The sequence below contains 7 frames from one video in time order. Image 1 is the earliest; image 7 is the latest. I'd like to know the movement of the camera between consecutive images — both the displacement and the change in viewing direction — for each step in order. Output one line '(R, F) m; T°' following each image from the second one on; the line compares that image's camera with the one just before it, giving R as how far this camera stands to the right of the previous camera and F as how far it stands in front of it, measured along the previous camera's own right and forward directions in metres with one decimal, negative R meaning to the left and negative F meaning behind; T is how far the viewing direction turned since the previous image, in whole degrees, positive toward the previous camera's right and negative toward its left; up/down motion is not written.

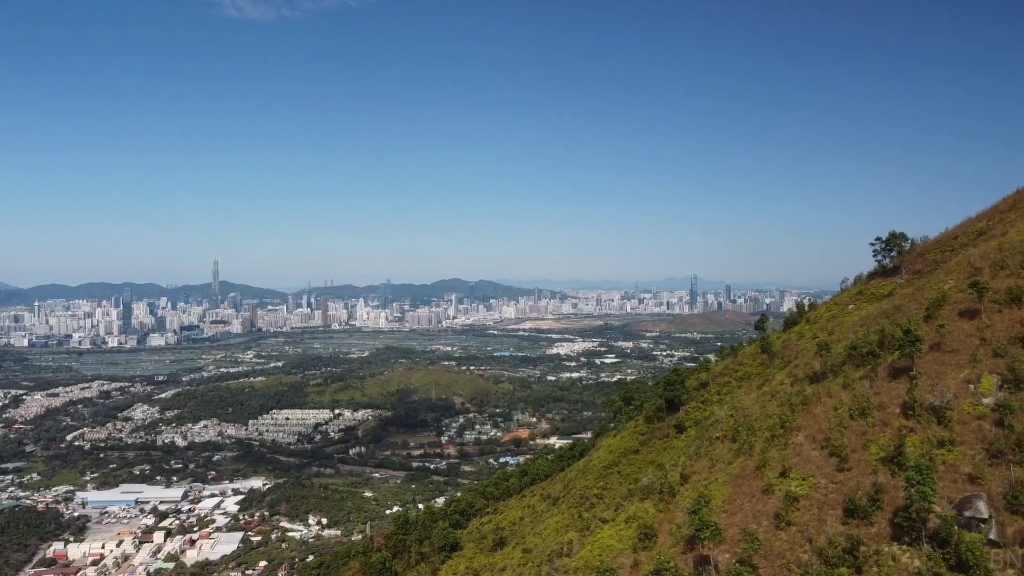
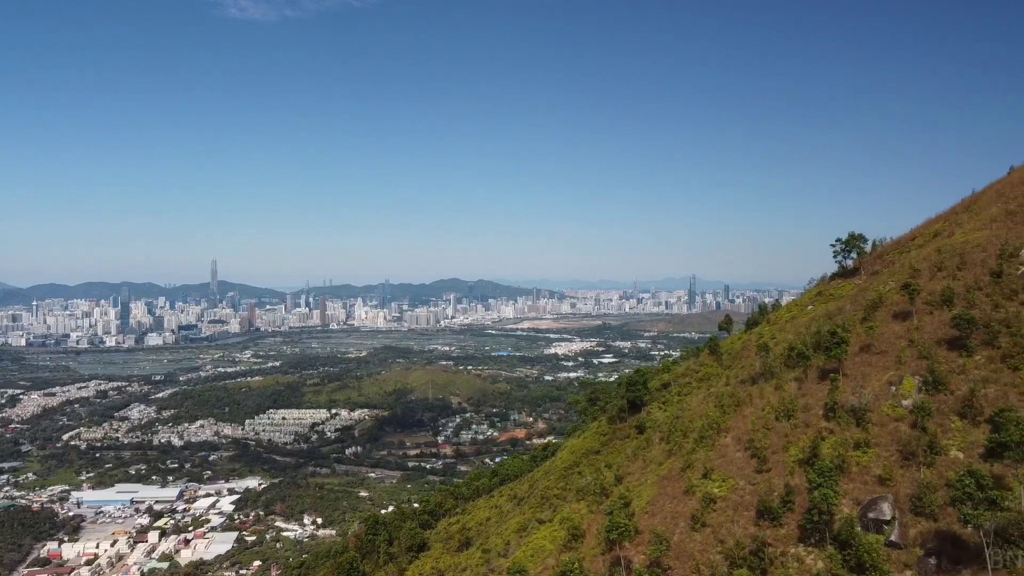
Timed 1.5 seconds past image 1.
(+0.5, 0.0) m; 0°
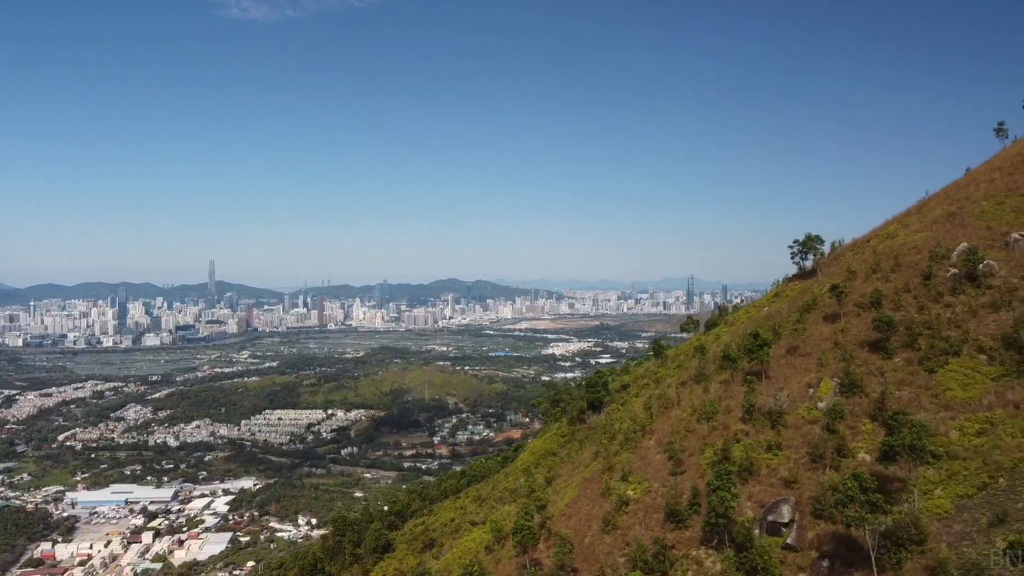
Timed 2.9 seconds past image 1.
(+0.6, 0.0) m; 0°
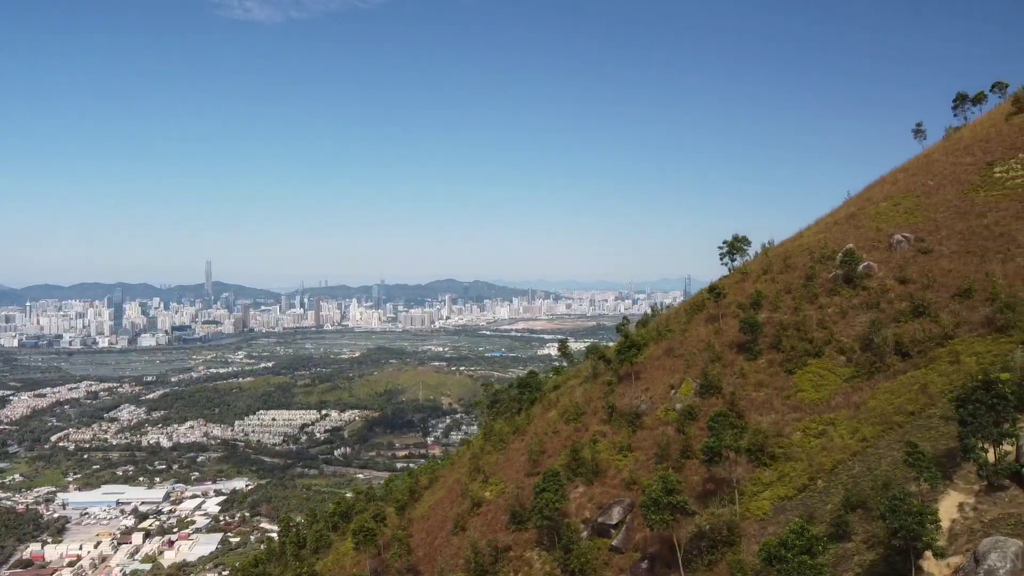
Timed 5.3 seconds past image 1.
(+1.0, 0.0) m; 0°
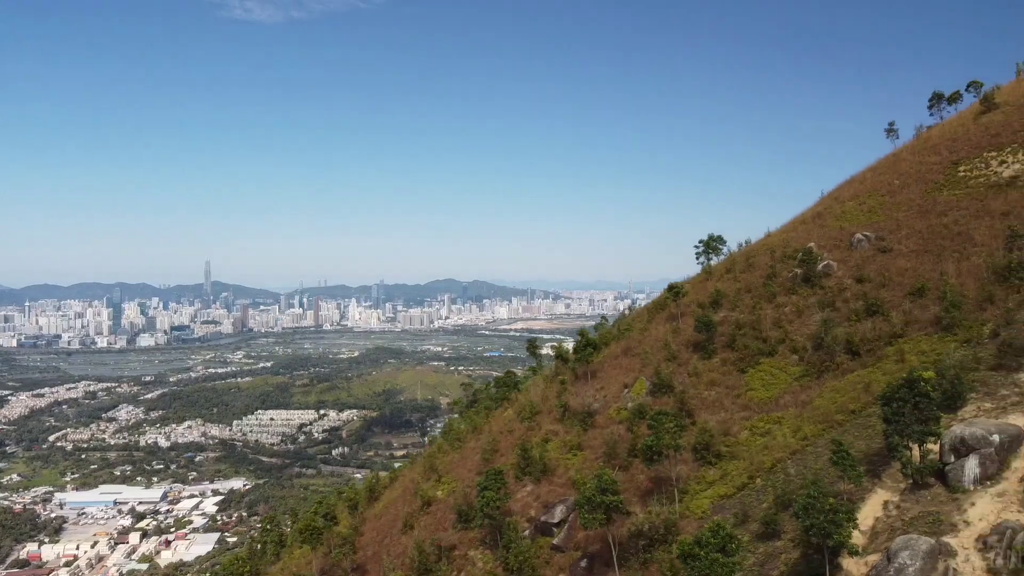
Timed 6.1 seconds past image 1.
(+0.3, 0.0) m; 0°
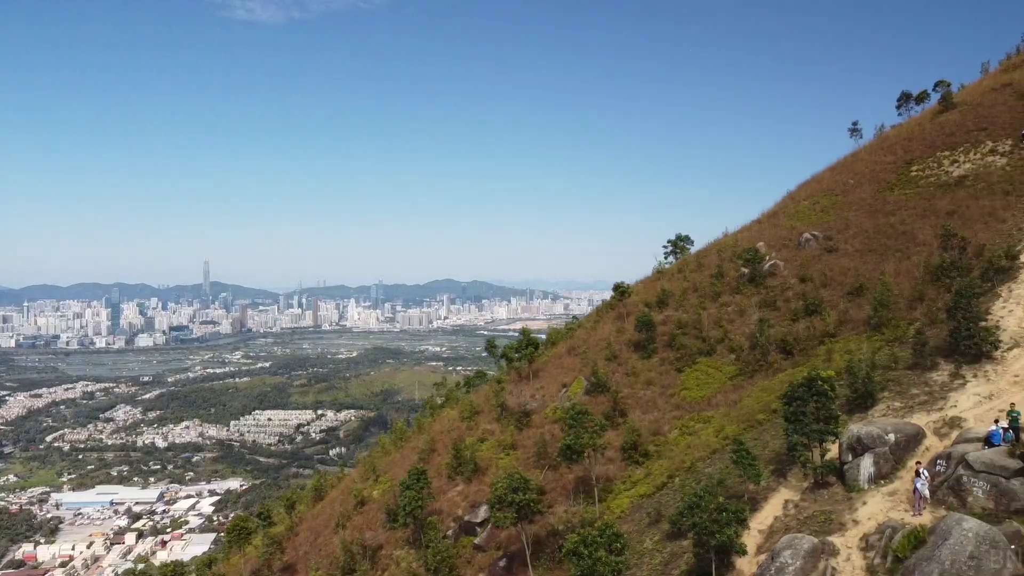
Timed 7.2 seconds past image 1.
(+0.4, 0.0) m; 0°
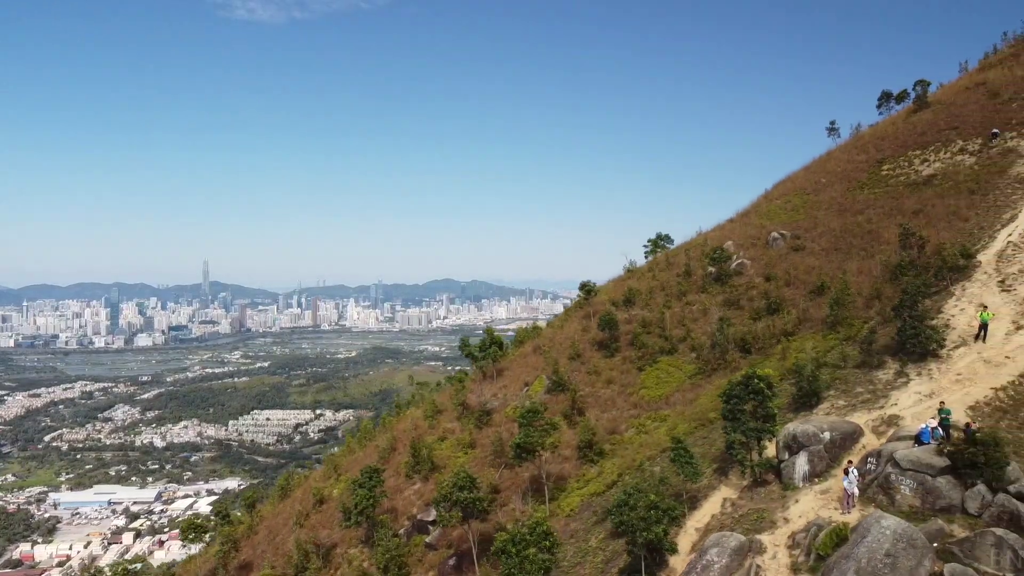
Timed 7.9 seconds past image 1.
(+0.3, 0.0) m; 0°
